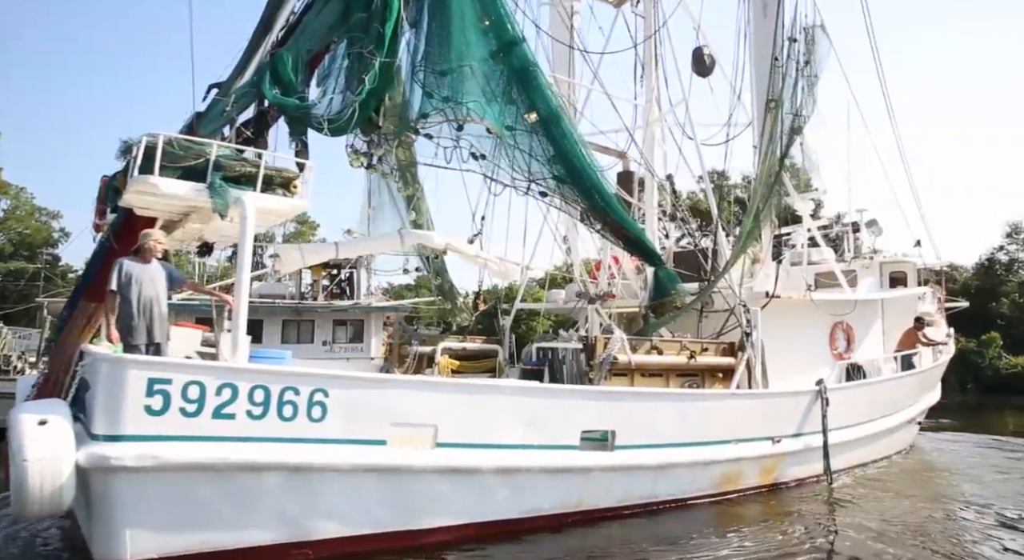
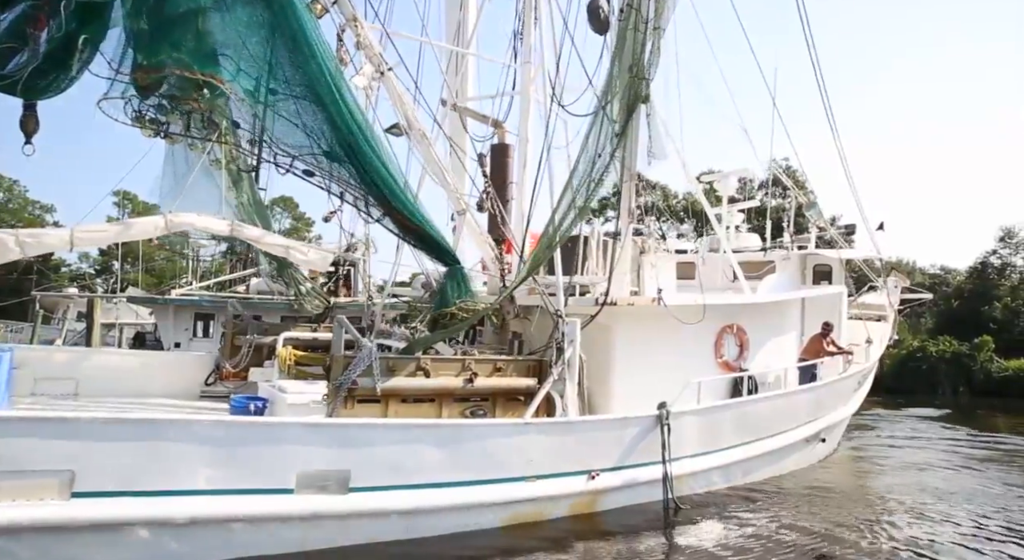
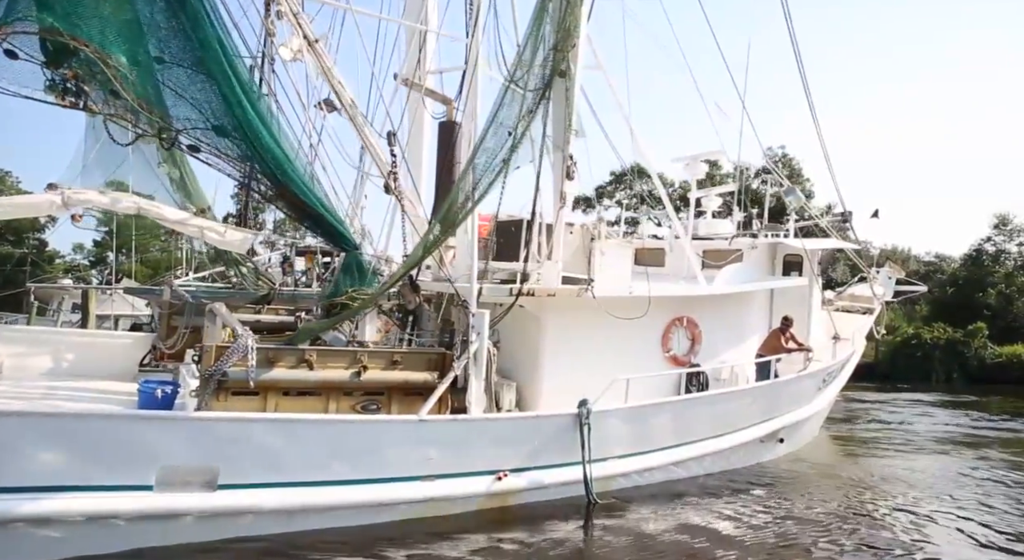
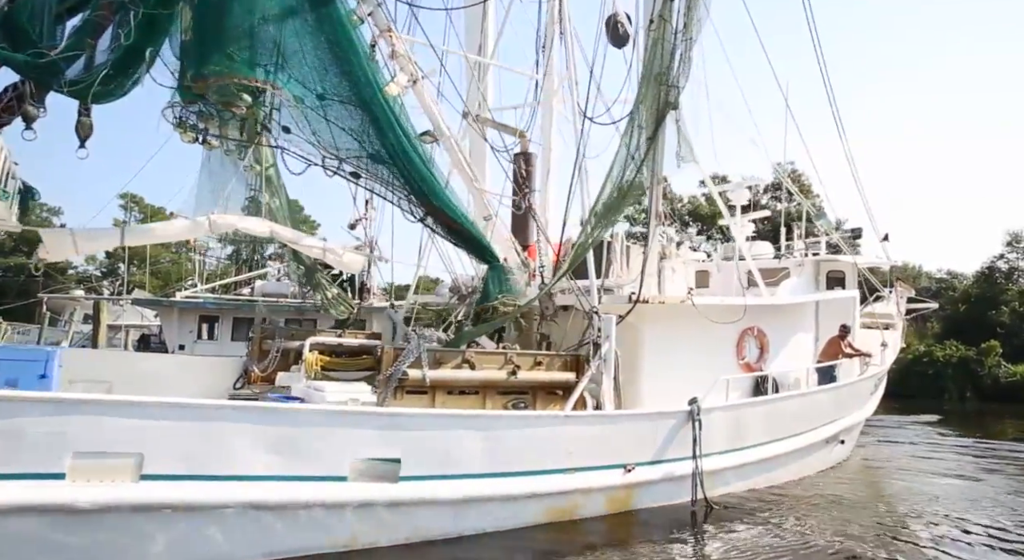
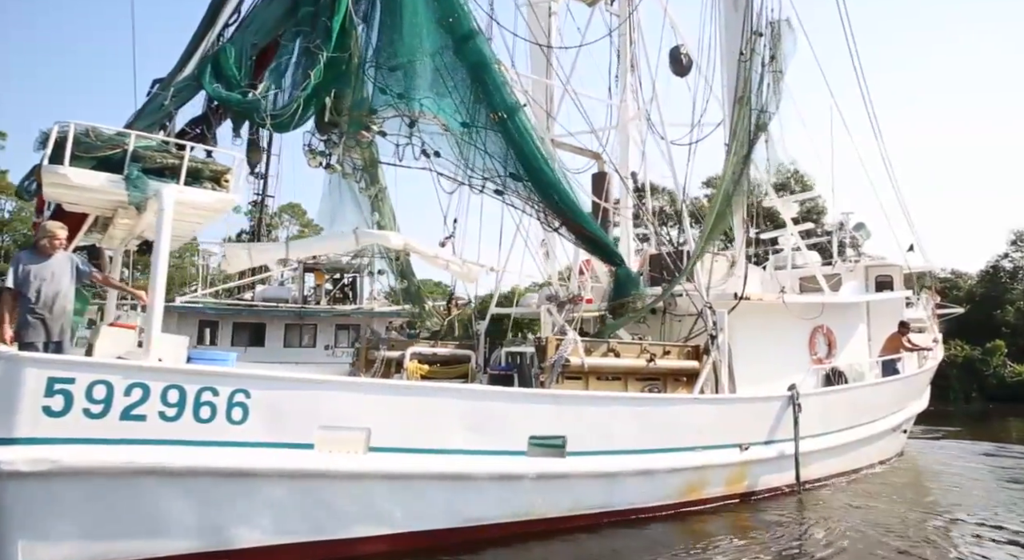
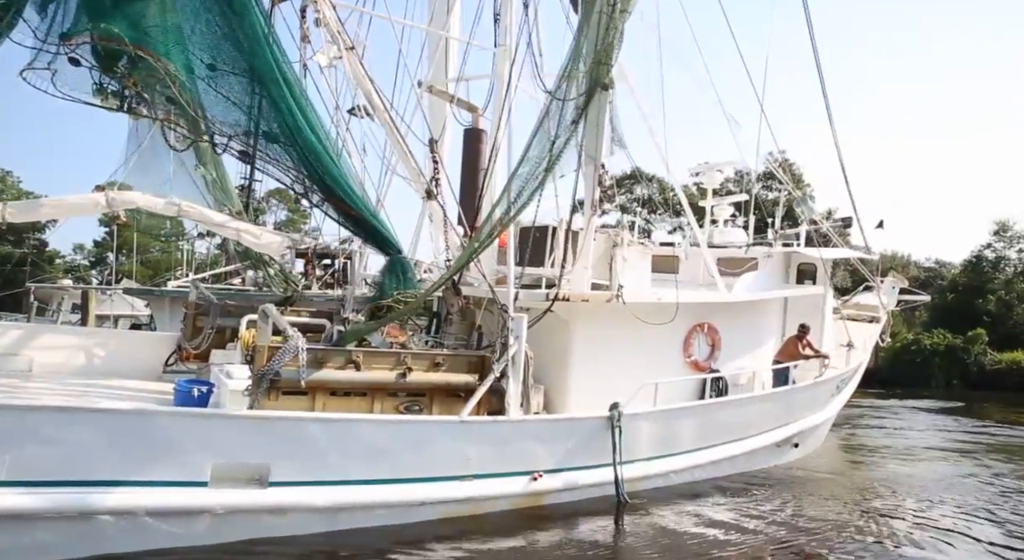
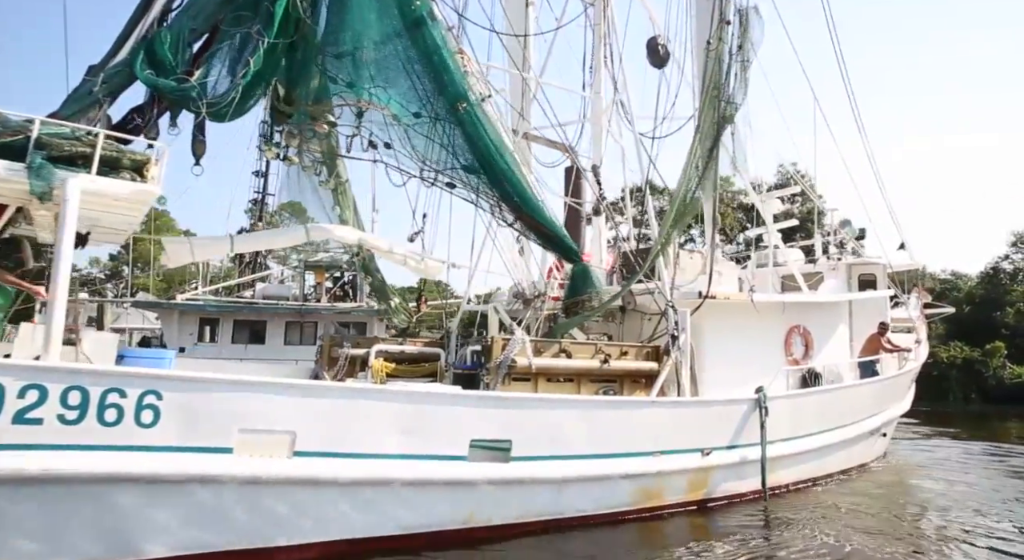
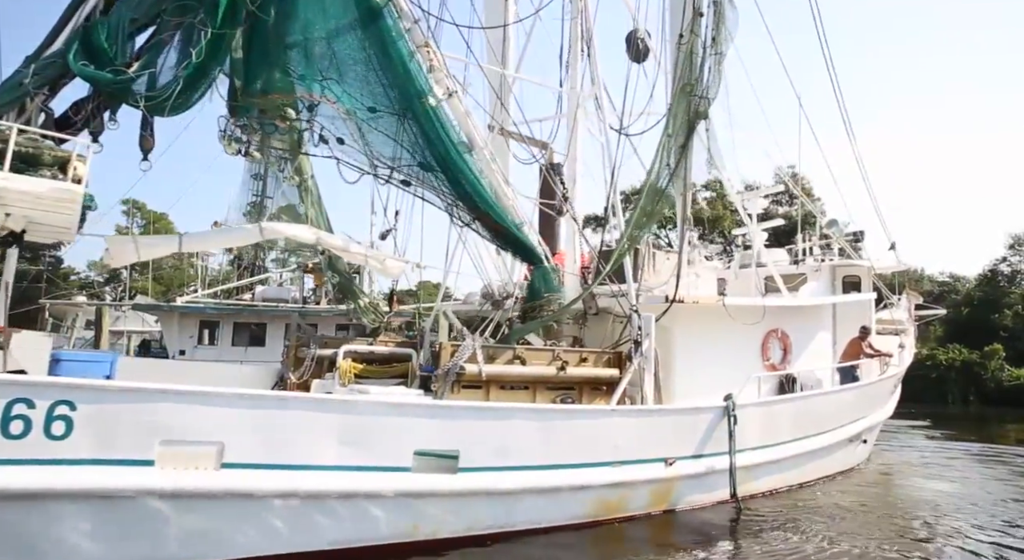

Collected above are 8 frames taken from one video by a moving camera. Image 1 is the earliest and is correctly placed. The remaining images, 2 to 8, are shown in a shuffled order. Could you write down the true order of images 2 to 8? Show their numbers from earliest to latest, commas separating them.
5, 7, 8, 4, 2, 6, 3
